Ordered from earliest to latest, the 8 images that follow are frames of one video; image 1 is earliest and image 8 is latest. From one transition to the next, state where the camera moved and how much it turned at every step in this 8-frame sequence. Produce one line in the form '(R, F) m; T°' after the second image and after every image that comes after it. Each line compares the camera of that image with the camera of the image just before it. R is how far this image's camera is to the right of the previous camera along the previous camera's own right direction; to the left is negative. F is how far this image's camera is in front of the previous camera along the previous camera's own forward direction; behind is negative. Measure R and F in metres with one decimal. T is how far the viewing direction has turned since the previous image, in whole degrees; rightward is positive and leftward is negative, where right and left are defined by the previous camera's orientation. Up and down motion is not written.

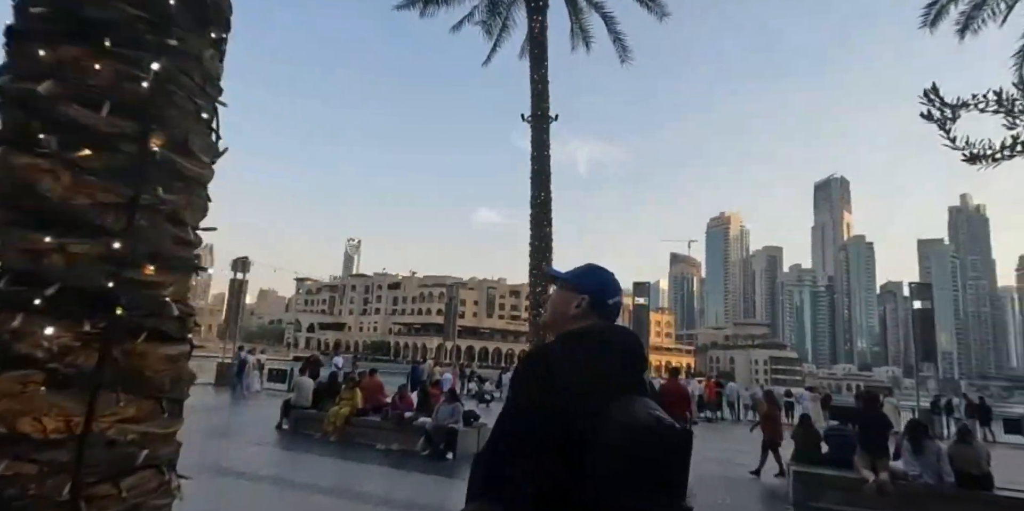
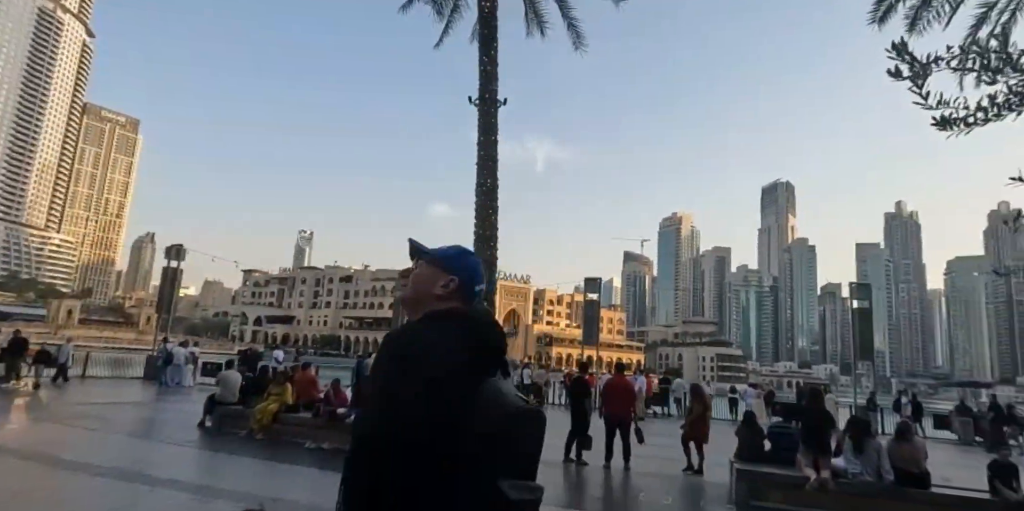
(+0.2, +0.4) m; +4°
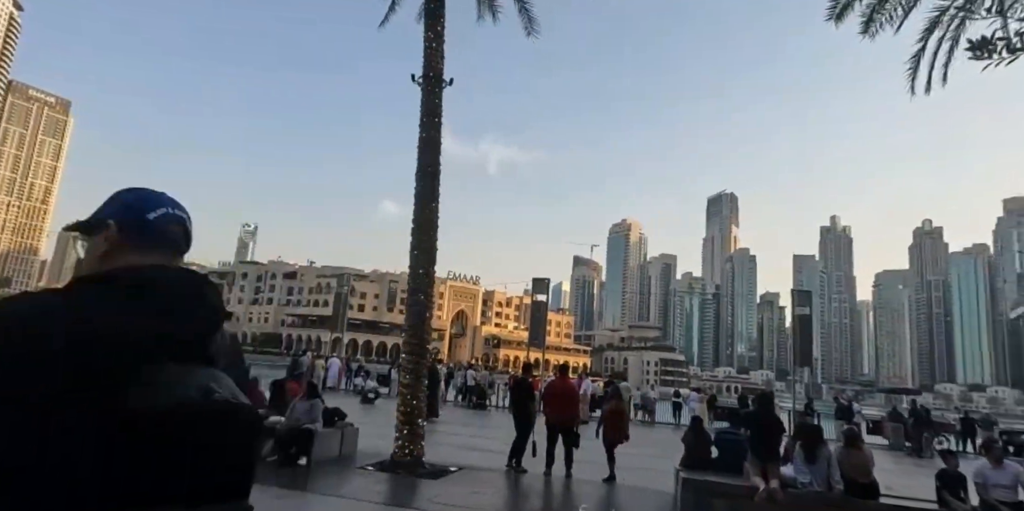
(+0.2, +0.7) m; +5°
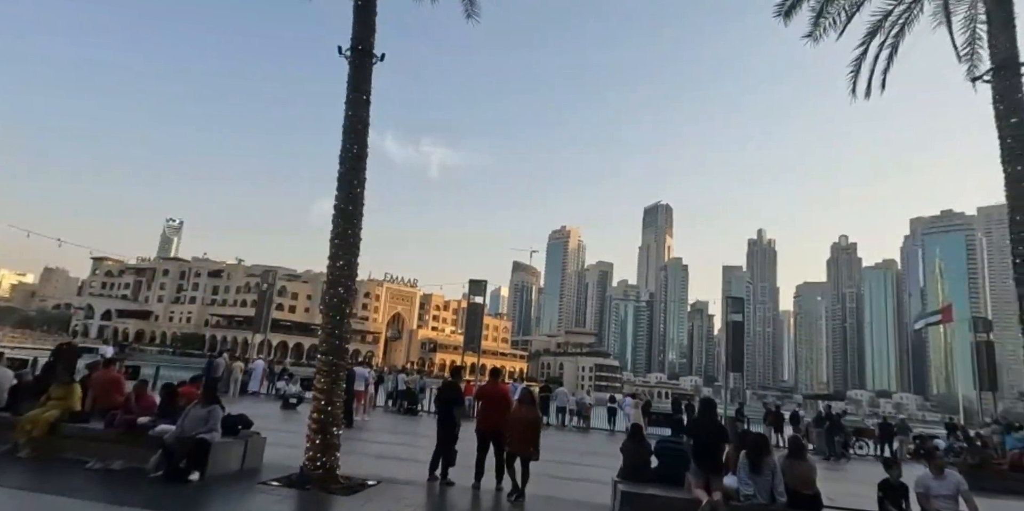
(+0.1, +0.7) m; +6°
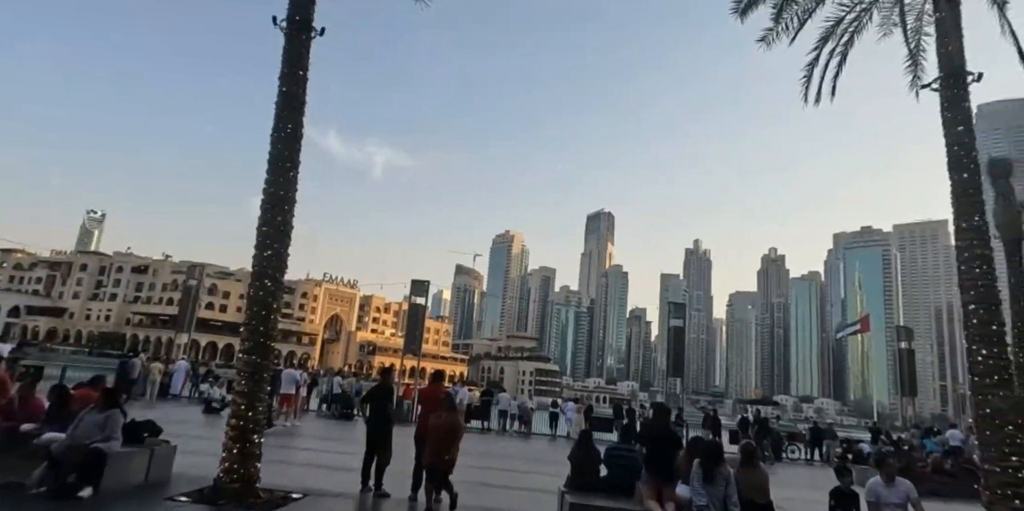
(0.0, +0.5) m; +5°
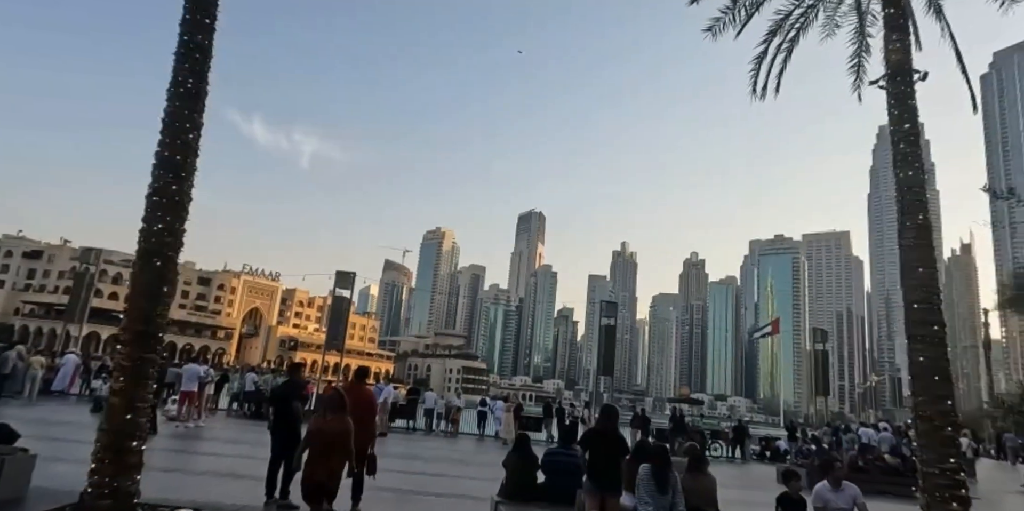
(0.0, +0.7) m; +7°
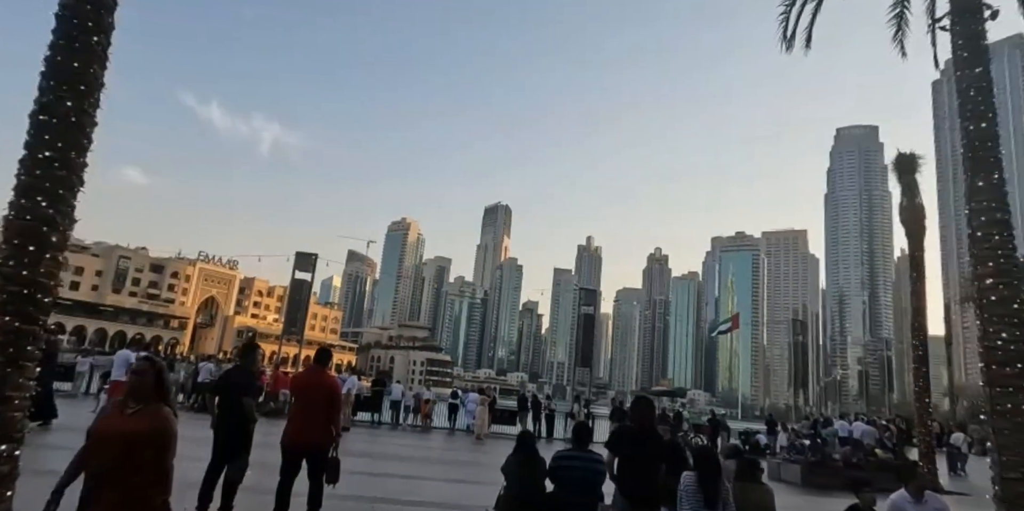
(-0.3, +1.4) m; +3°
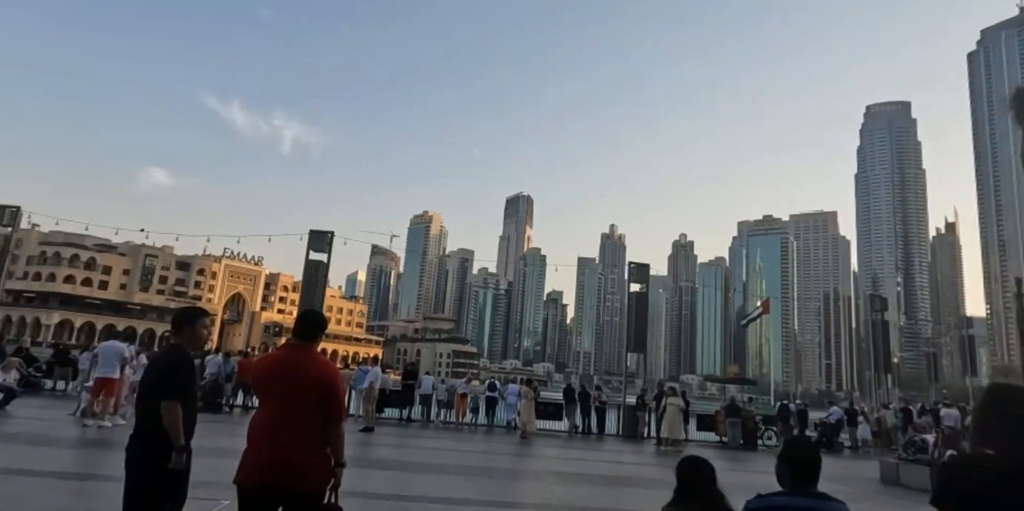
(-0.6, +2.6) m; -2°
